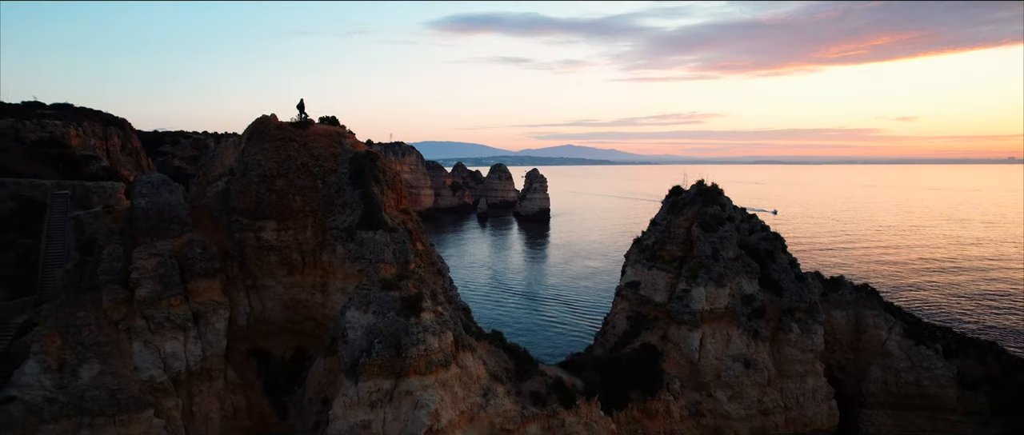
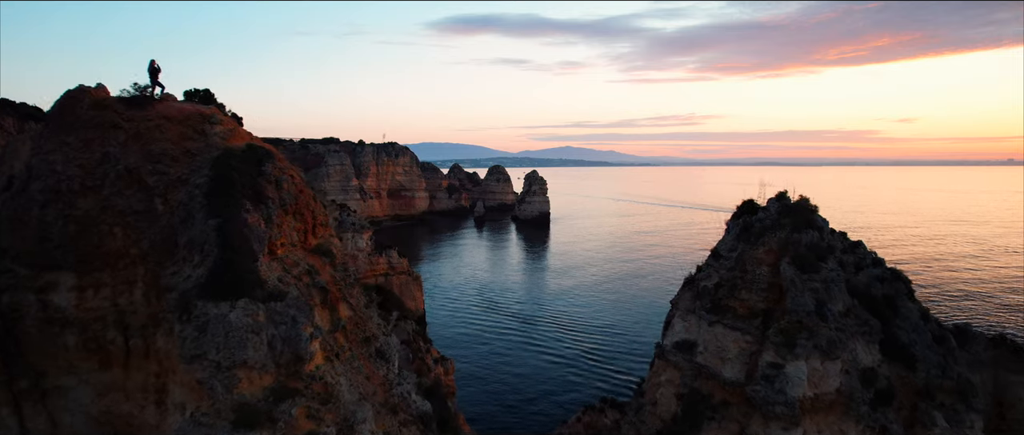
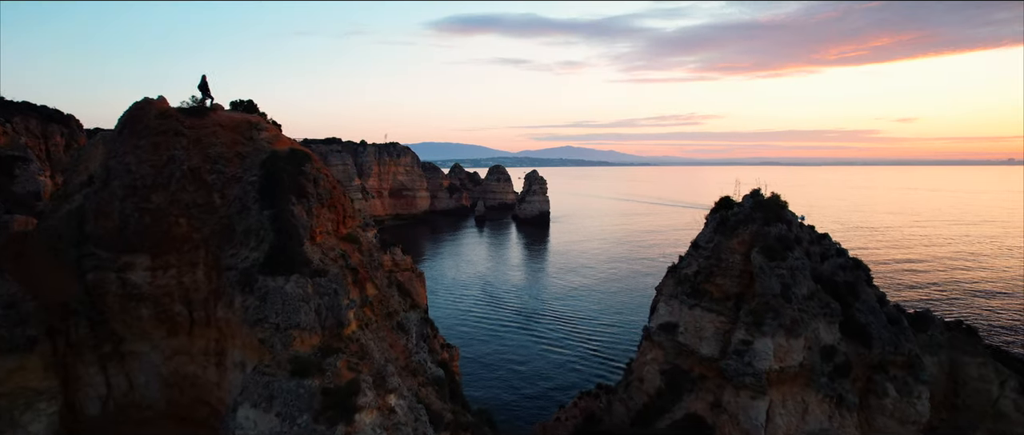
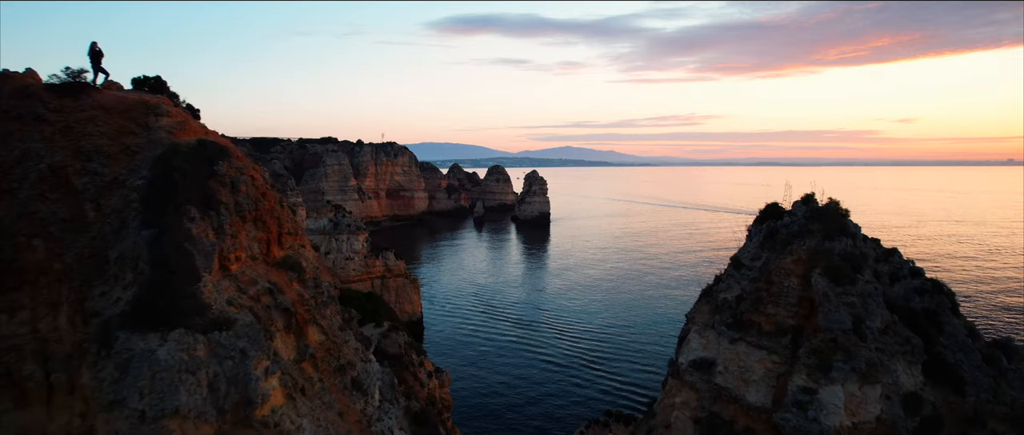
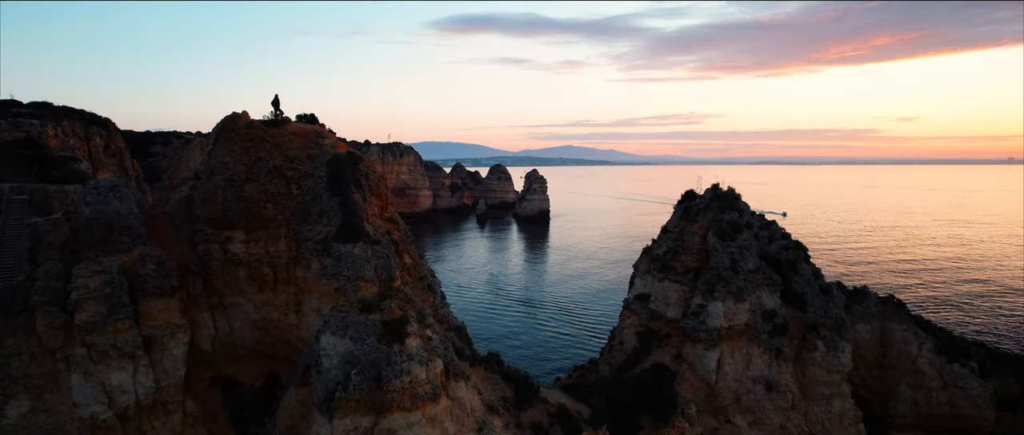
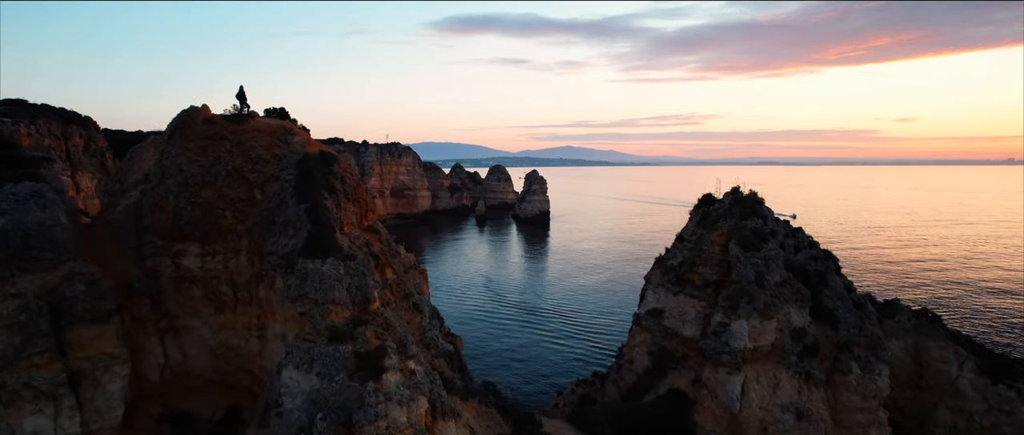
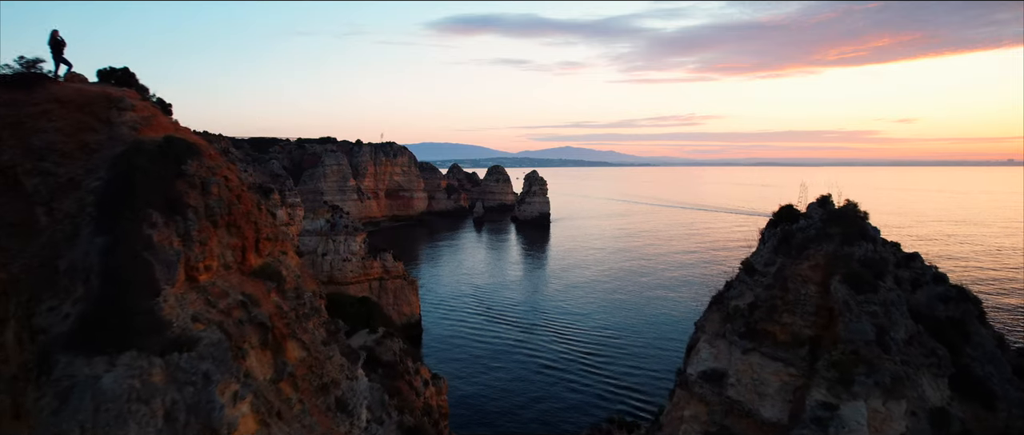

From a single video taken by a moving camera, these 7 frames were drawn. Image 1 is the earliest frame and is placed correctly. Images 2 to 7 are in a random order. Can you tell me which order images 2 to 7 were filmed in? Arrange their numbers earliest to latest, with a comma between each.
5, 6, 3, 2, 4, 7
